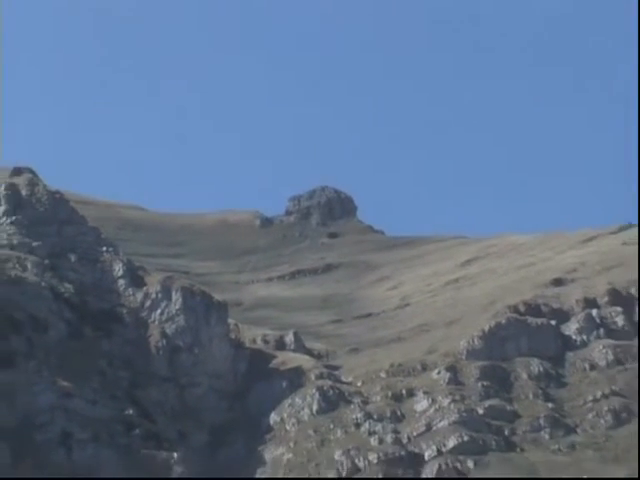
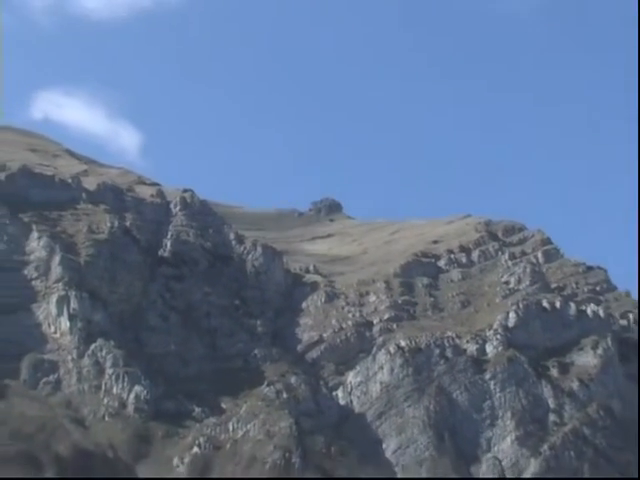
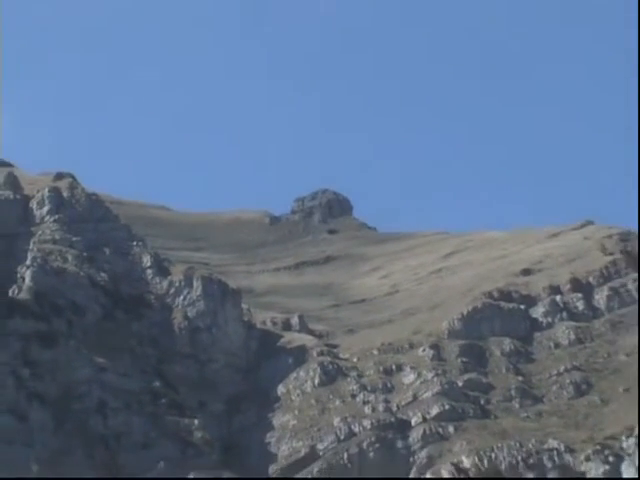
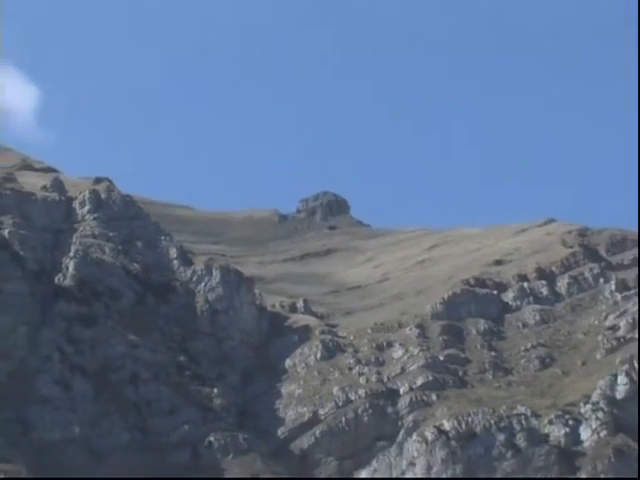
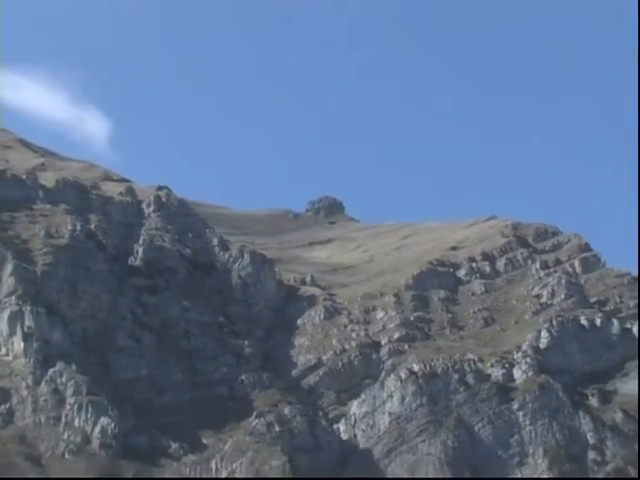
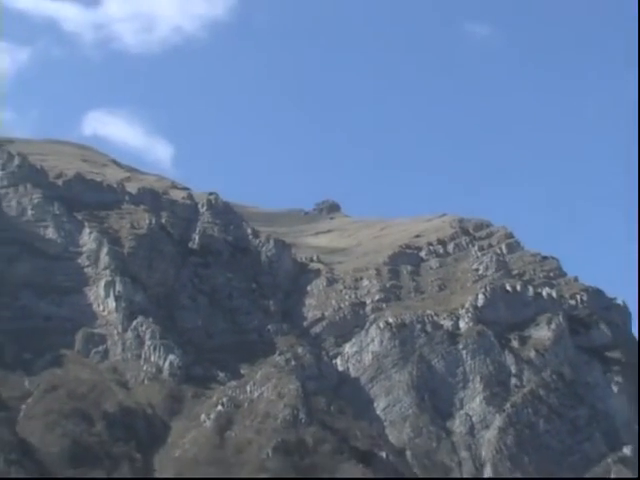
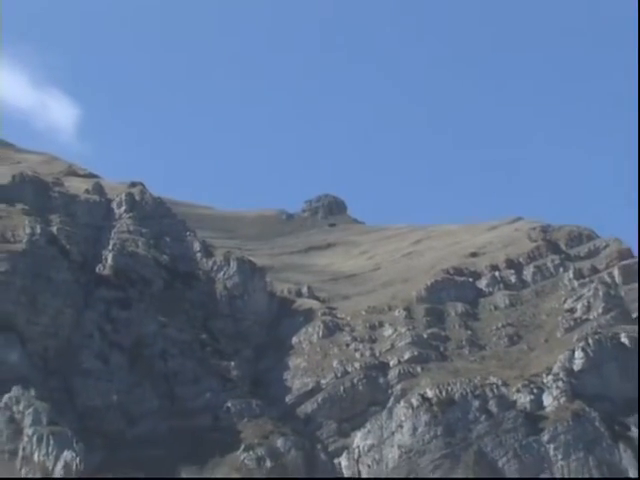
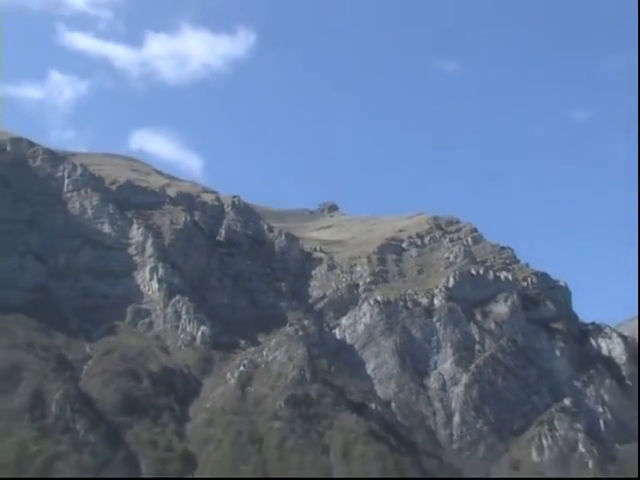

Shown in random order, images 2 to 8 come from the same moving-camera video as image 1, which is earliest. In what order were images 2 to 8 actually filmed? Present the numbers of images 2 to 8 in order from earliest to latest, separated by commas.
3, 4, 7, 5, 2, 6, 8
